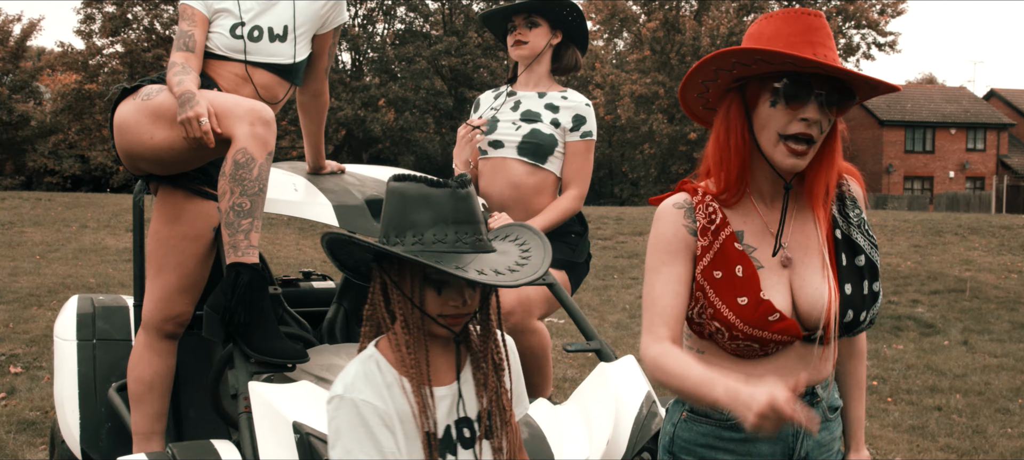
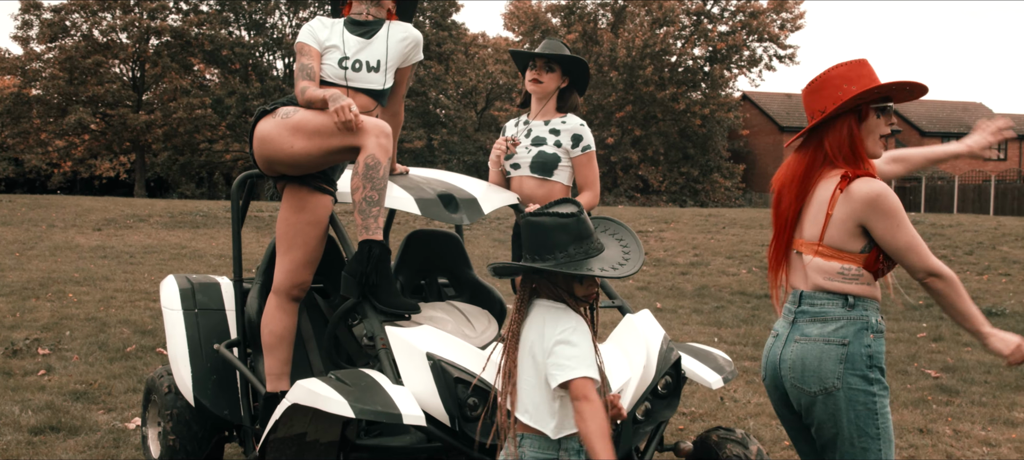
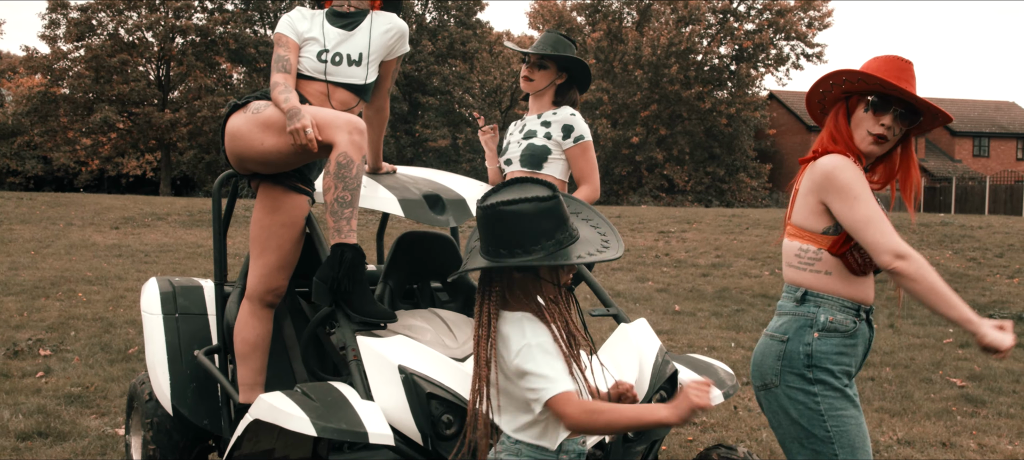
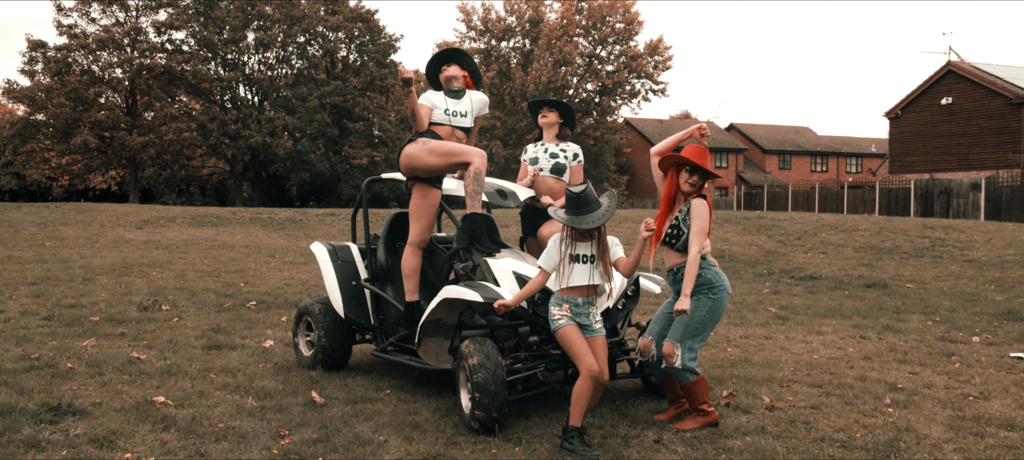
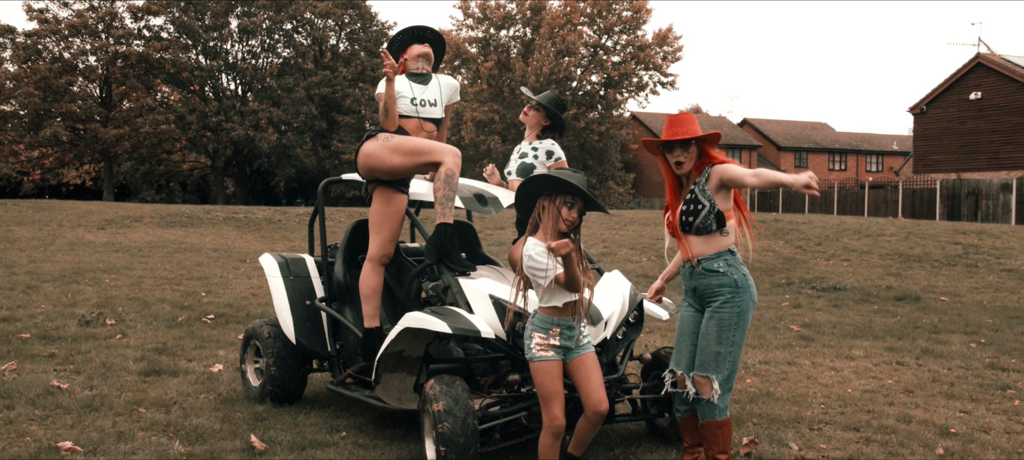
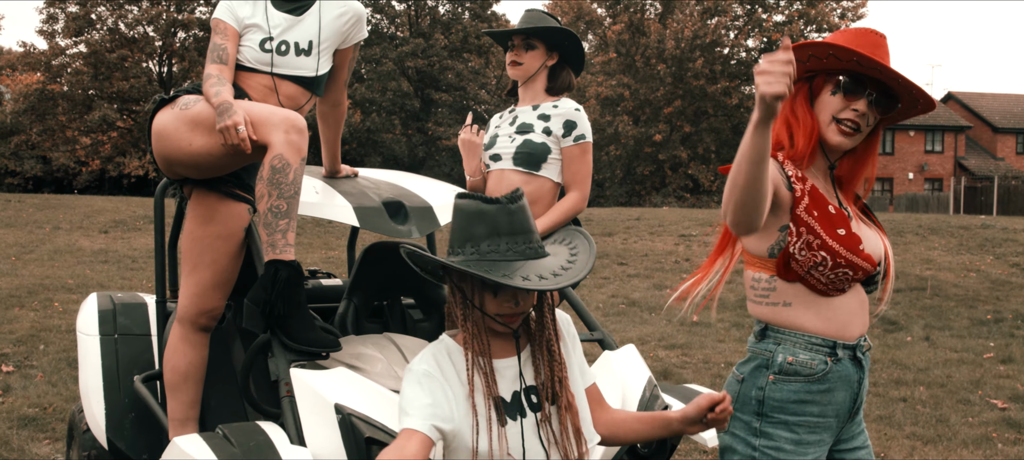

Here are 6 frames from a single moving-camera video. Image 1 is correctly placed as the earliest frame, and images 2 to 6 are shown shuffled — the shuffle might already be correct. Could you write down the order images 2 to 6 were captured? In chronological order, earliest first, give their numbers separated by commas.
6, 3, 2, 5, 4
